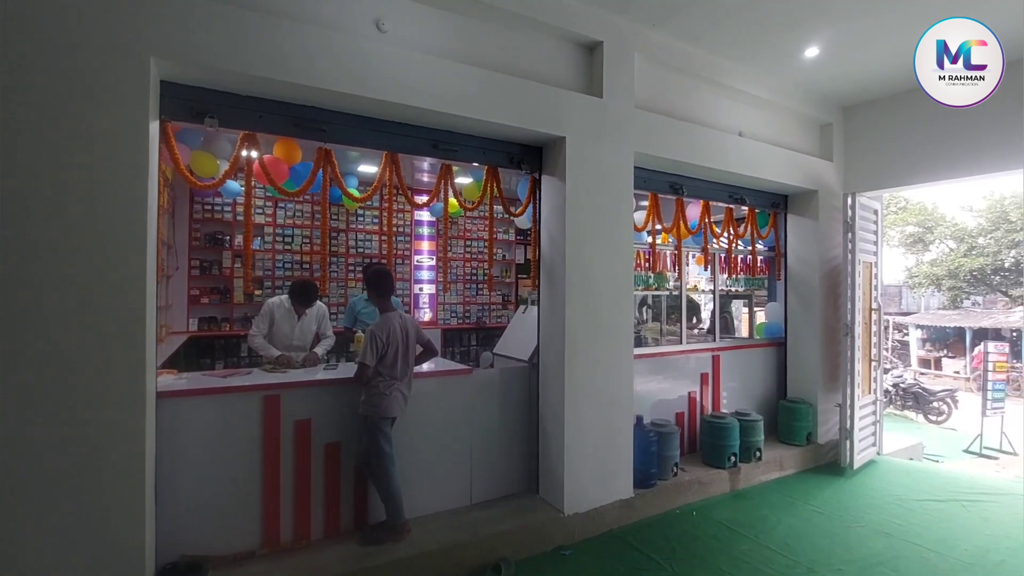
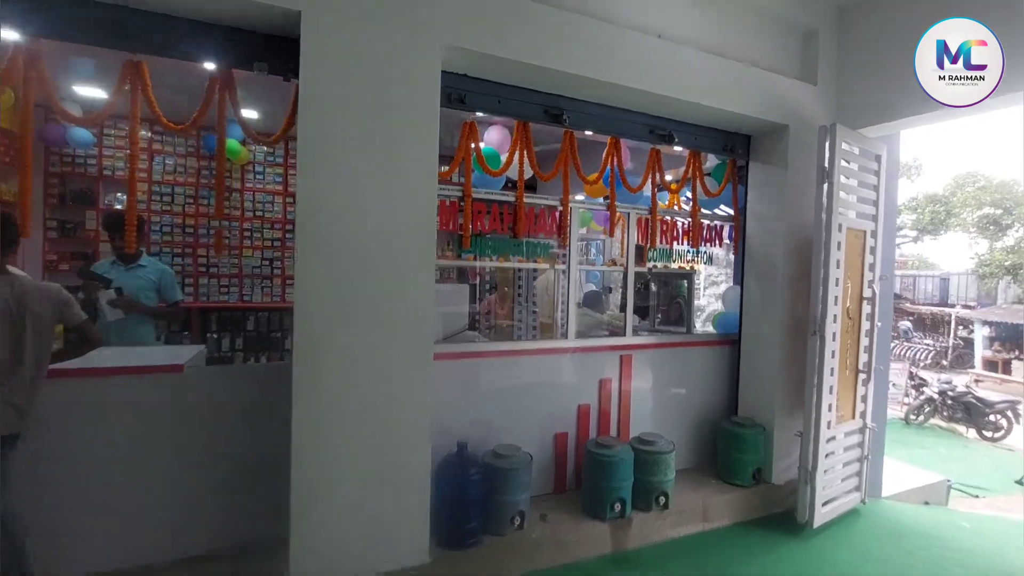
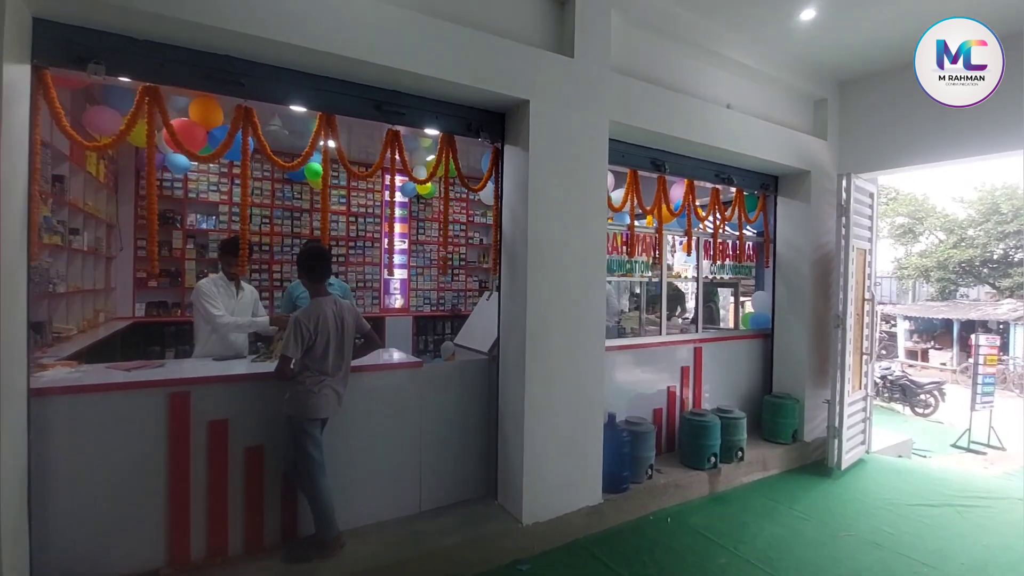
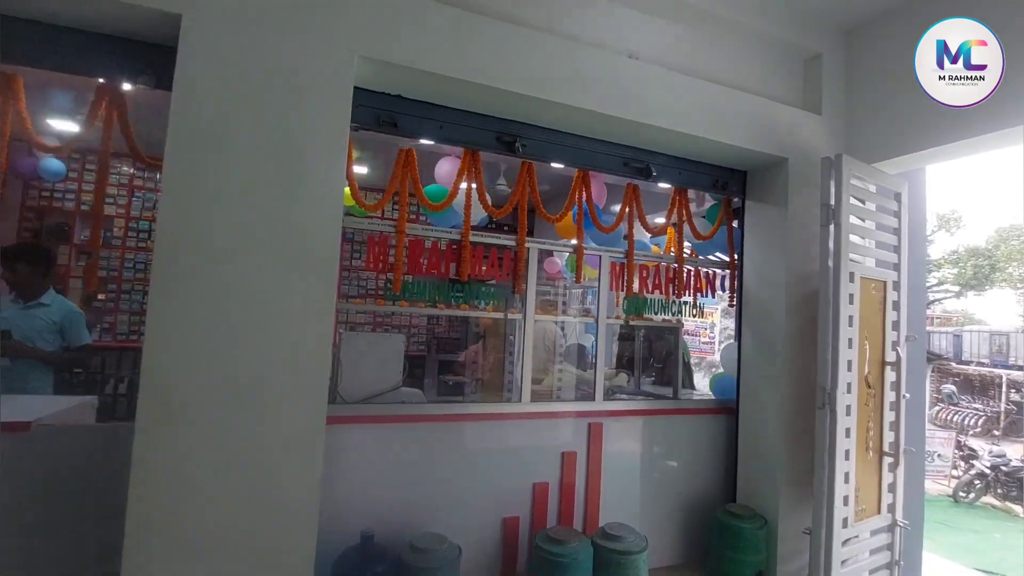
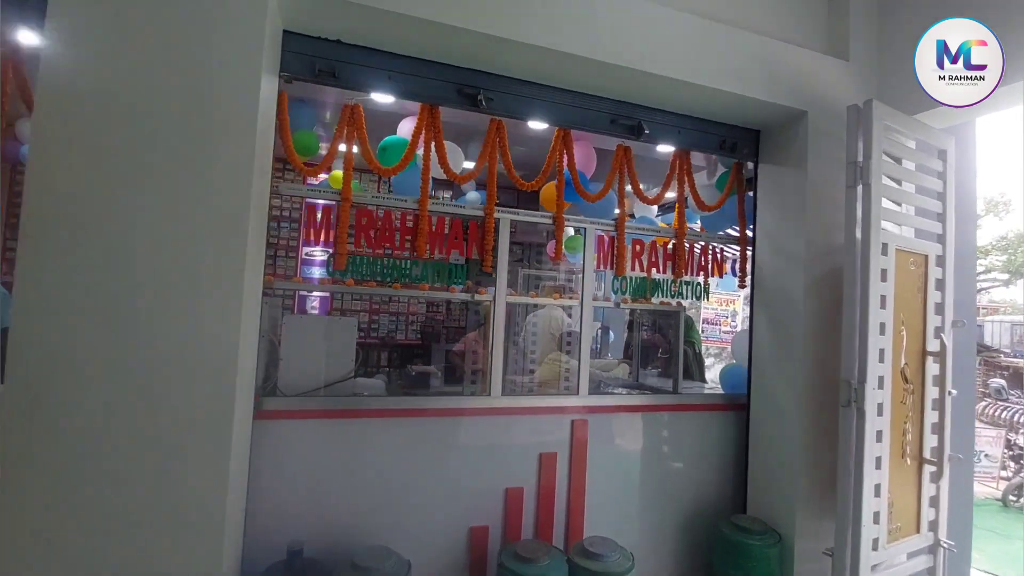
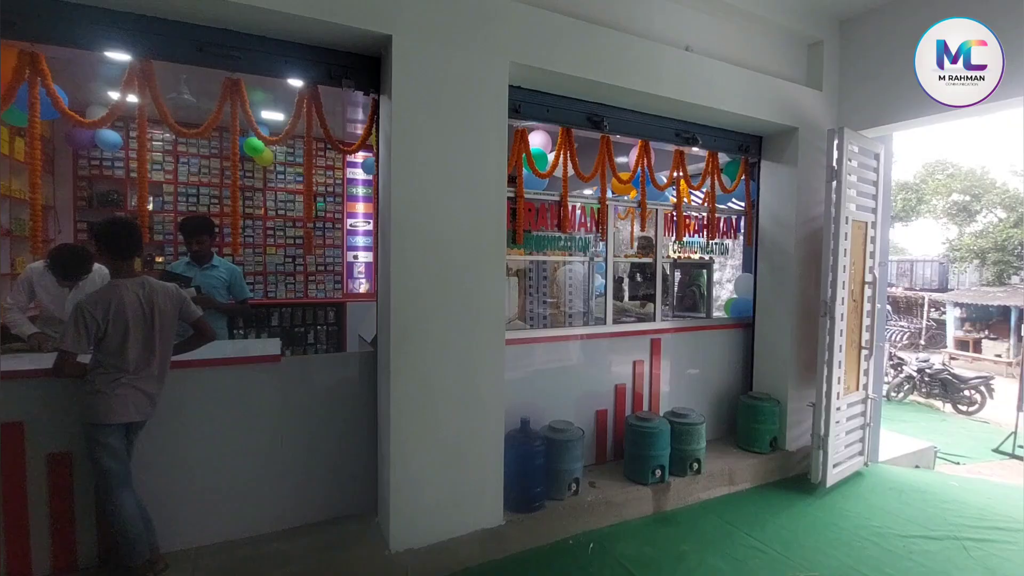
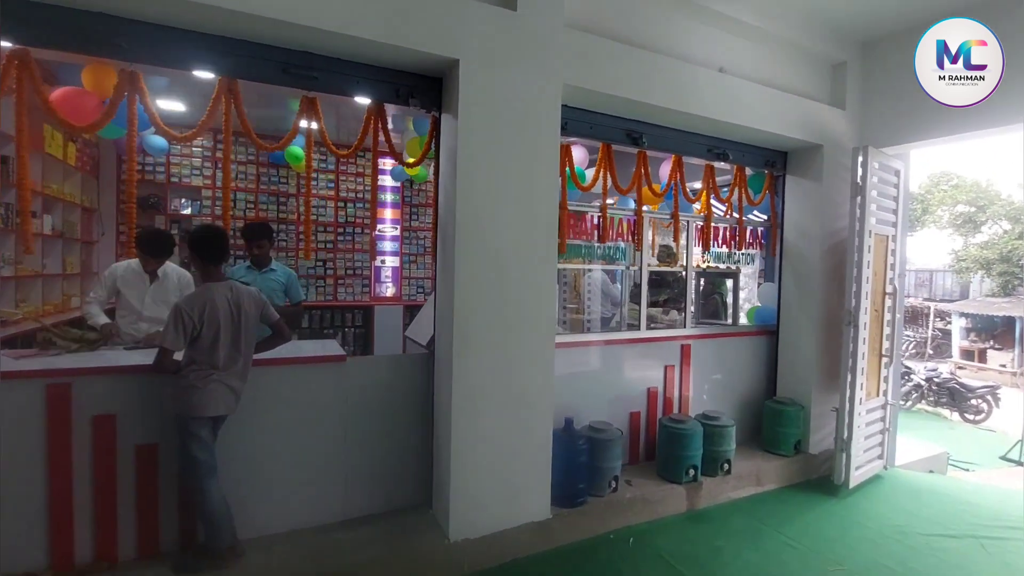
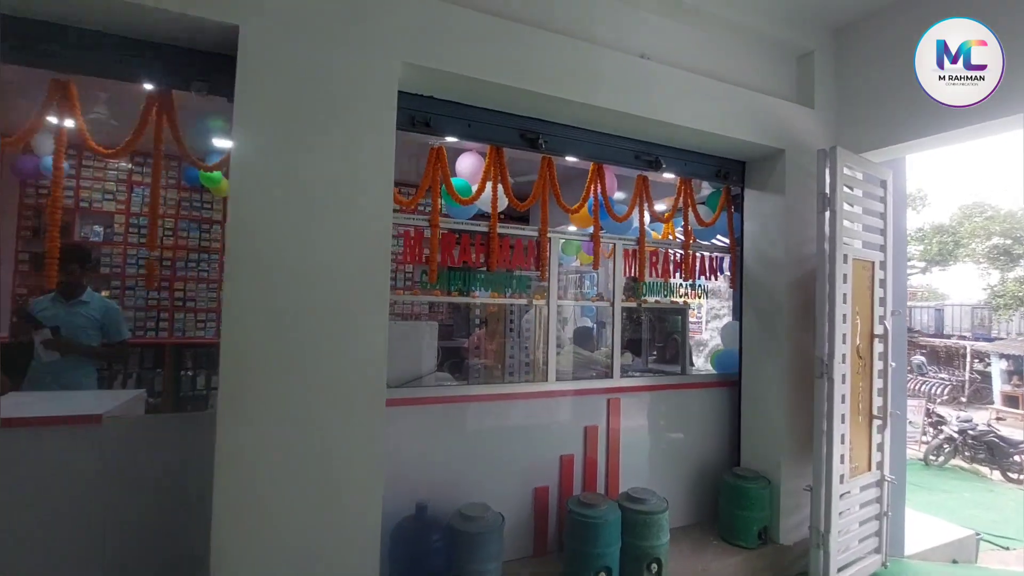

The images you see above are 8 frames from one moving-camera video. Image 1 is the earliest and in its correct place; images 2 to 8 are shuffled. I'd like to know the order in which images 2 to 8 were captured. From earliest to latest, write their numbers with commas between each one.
3, 7, 6, 2, 8, 4, 5
